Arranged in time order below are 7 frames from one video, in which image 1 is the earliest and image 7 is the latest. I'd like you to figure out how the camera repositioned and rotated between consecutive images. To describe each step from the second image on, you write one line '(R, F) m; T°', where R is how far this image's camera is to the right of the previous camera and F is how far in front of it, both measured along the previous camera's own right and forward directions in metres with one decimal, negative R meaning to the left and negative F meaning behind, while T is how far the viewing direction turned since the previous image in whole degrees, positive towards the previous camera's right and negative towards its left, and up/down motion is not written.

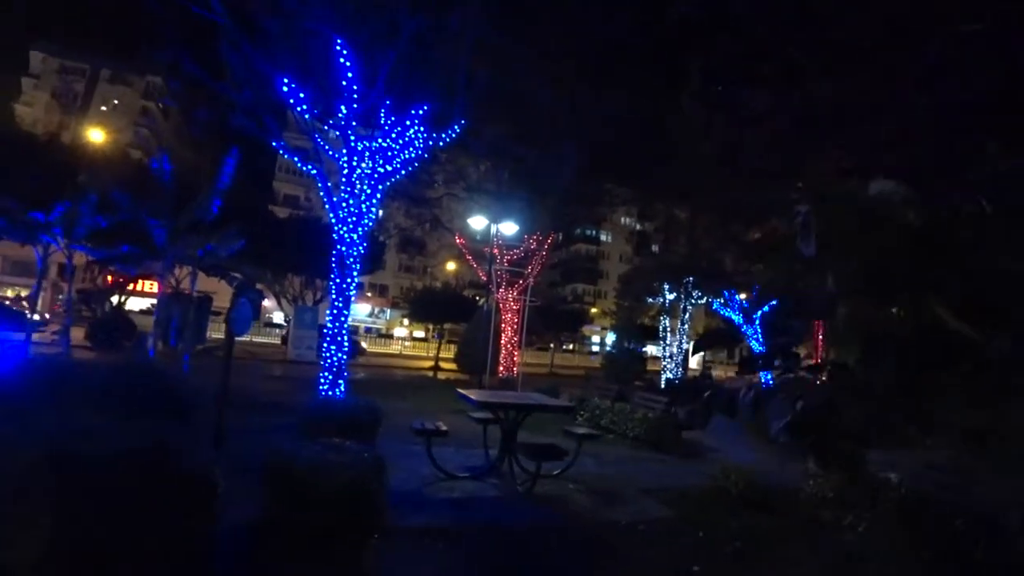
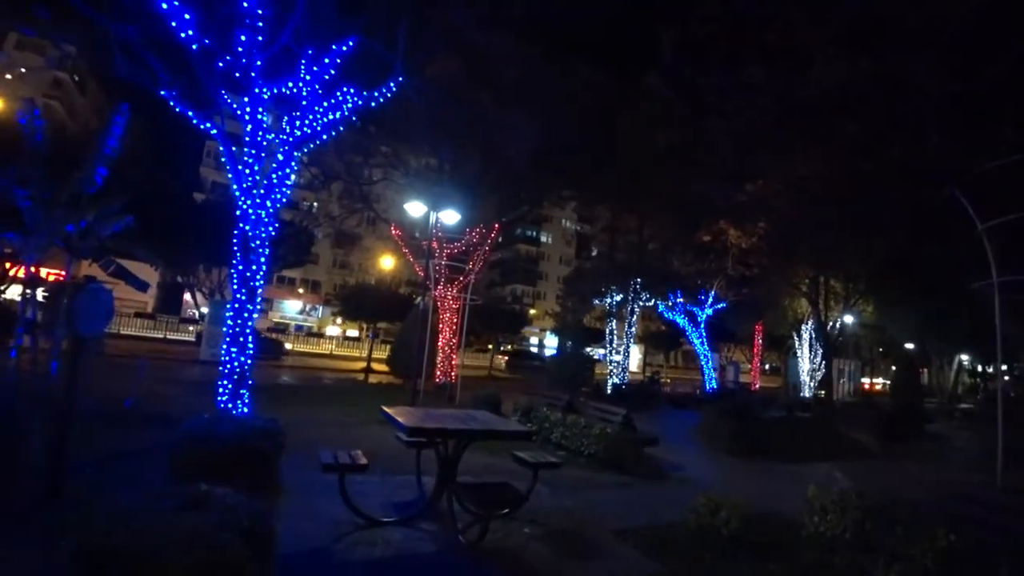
(0.0, +1.7) m; +5°
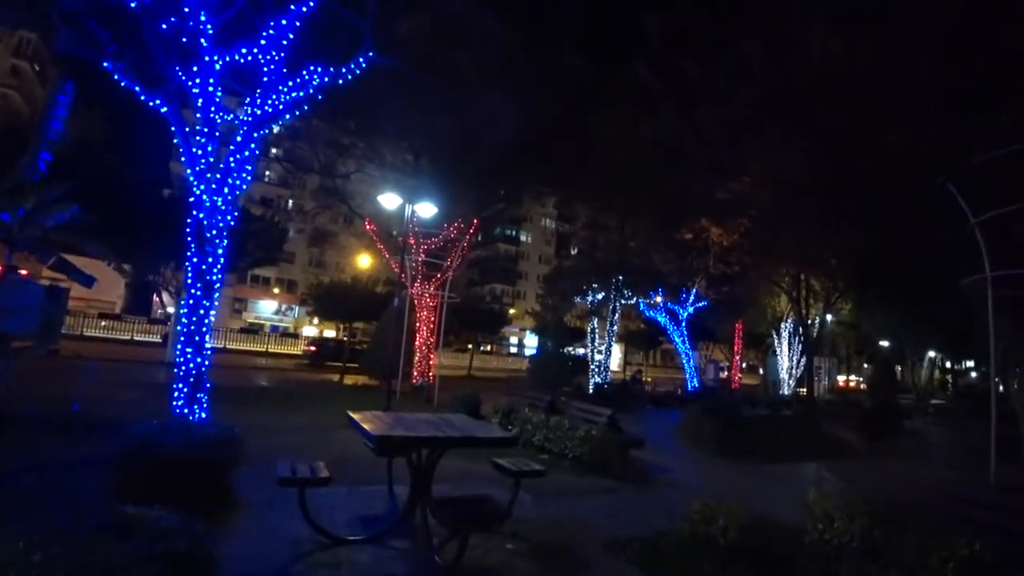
(0.0, +0.6) m; +2°
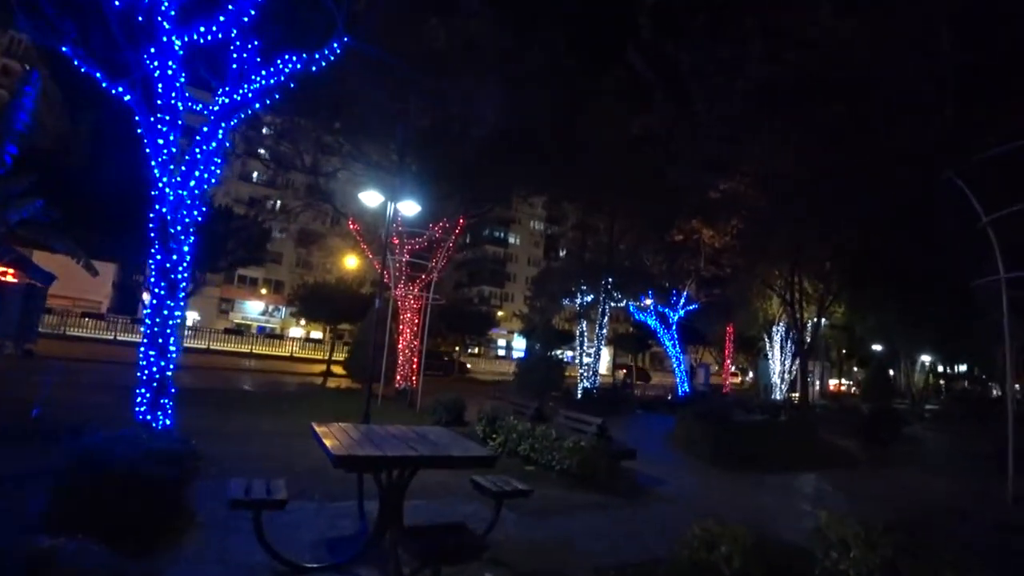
(+0.1, +0.5) m; +1°
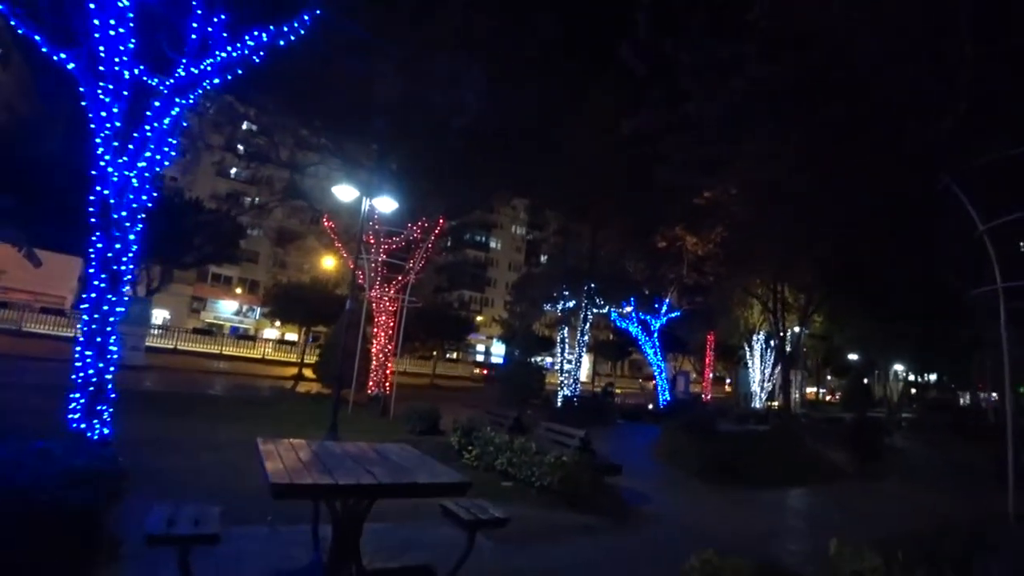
(0.0, +0.7) m; +1°
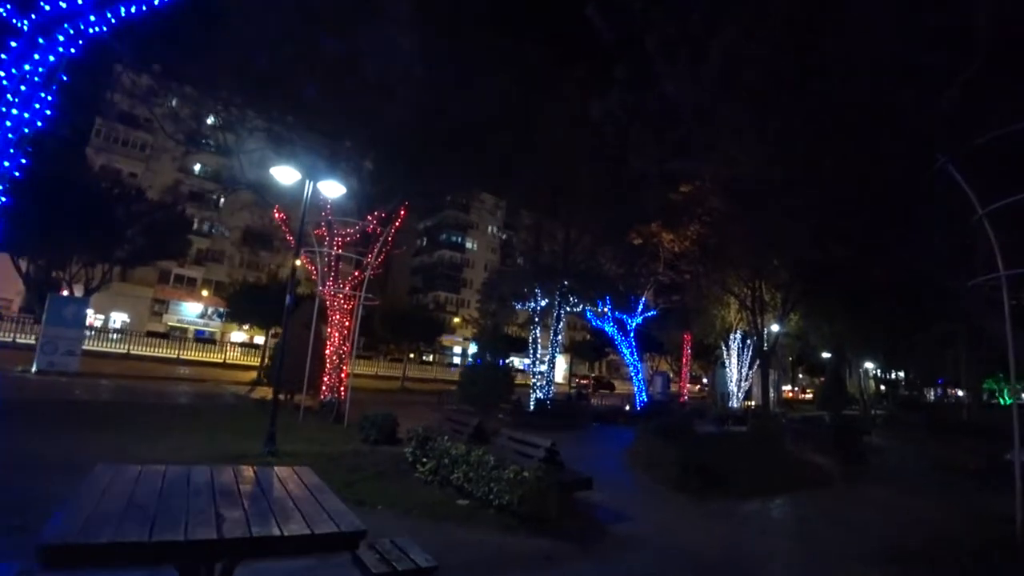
(+0.3, +1.2) m; +2°
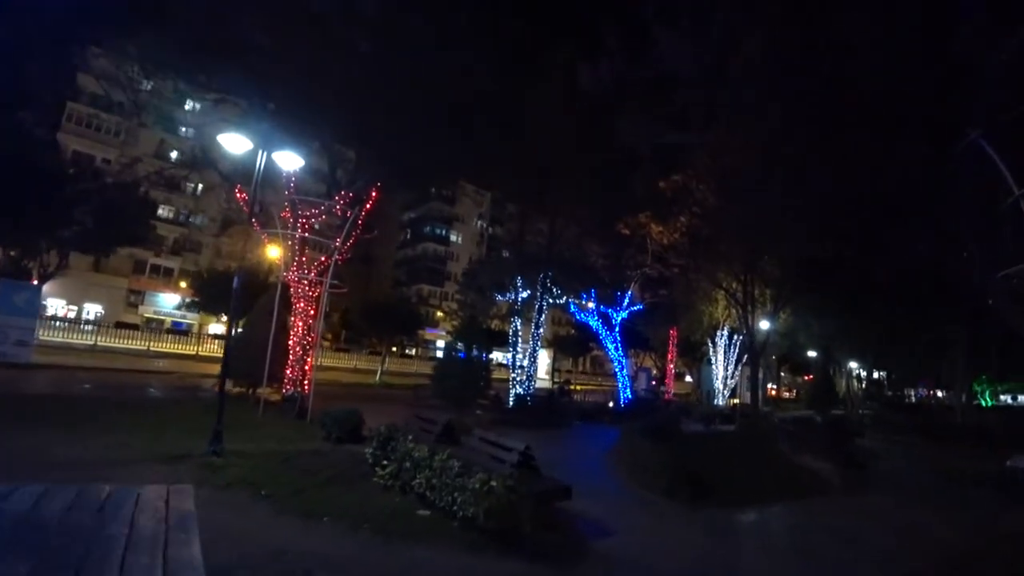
(+0.1, +1.1) m; +1°
